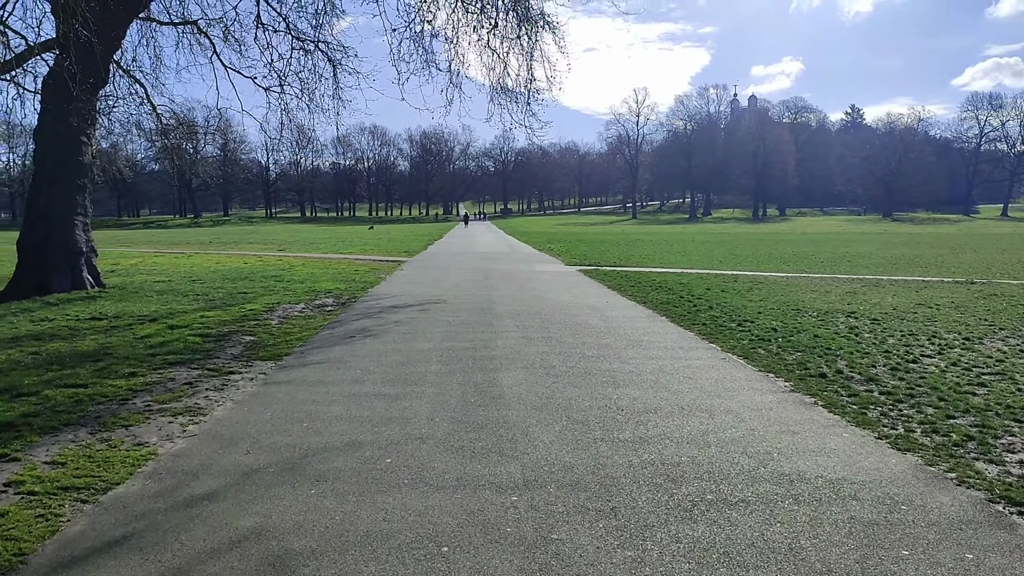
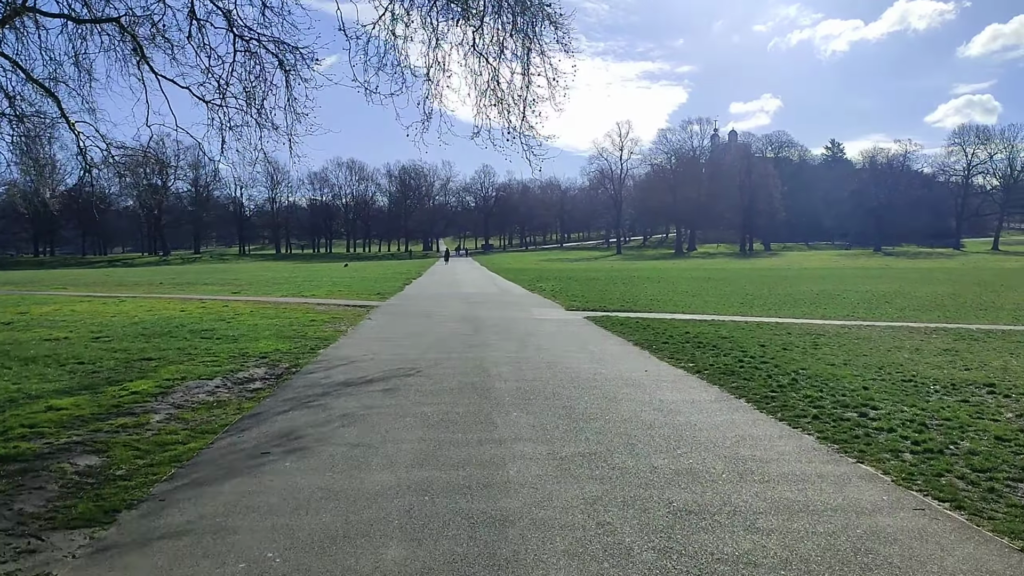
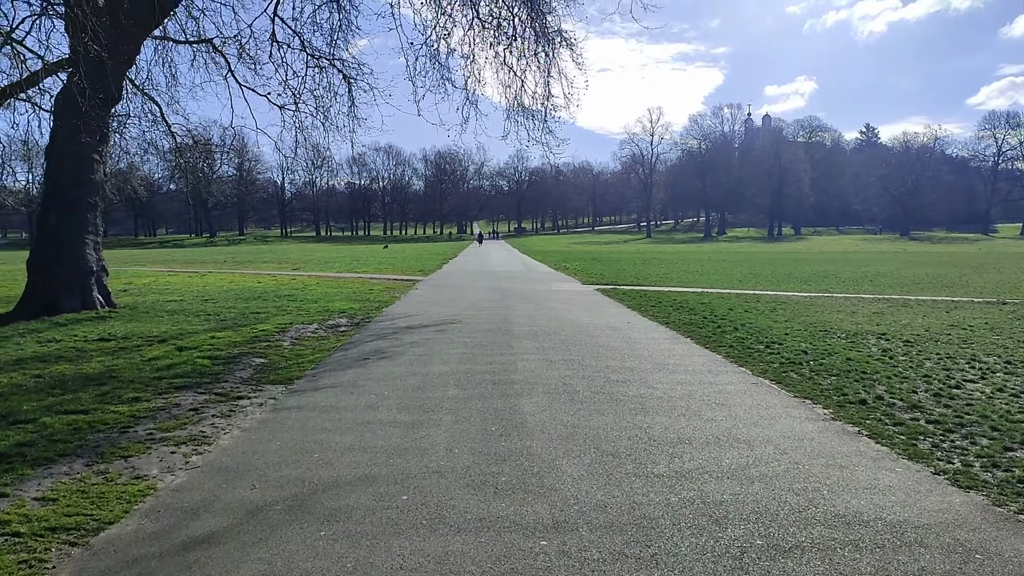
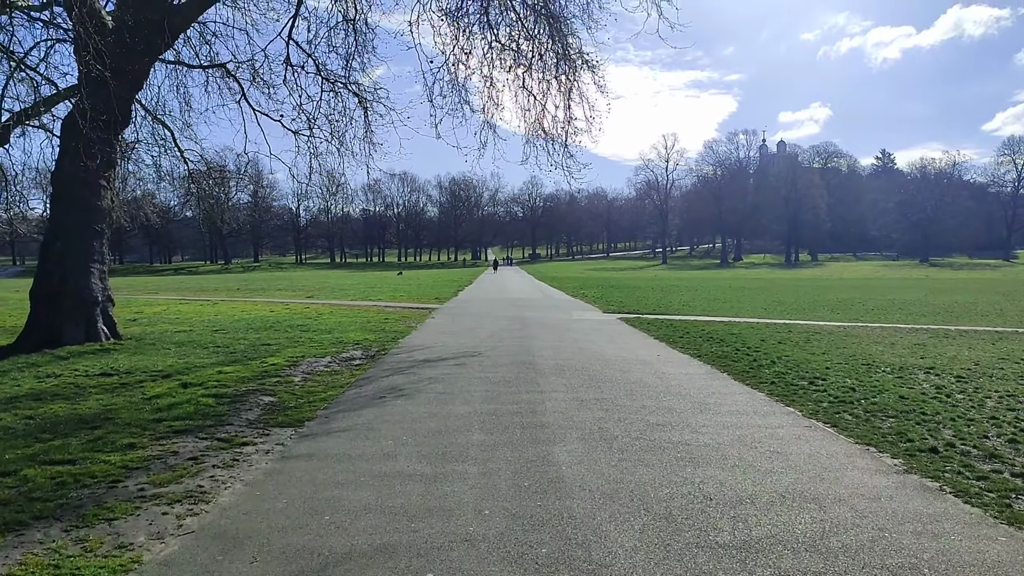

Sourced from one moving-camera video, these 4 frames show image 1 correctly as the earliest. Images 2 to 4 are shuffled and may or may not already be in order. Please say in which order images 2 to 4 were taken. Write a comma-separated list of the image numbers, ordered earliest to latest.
3, 4, 2
